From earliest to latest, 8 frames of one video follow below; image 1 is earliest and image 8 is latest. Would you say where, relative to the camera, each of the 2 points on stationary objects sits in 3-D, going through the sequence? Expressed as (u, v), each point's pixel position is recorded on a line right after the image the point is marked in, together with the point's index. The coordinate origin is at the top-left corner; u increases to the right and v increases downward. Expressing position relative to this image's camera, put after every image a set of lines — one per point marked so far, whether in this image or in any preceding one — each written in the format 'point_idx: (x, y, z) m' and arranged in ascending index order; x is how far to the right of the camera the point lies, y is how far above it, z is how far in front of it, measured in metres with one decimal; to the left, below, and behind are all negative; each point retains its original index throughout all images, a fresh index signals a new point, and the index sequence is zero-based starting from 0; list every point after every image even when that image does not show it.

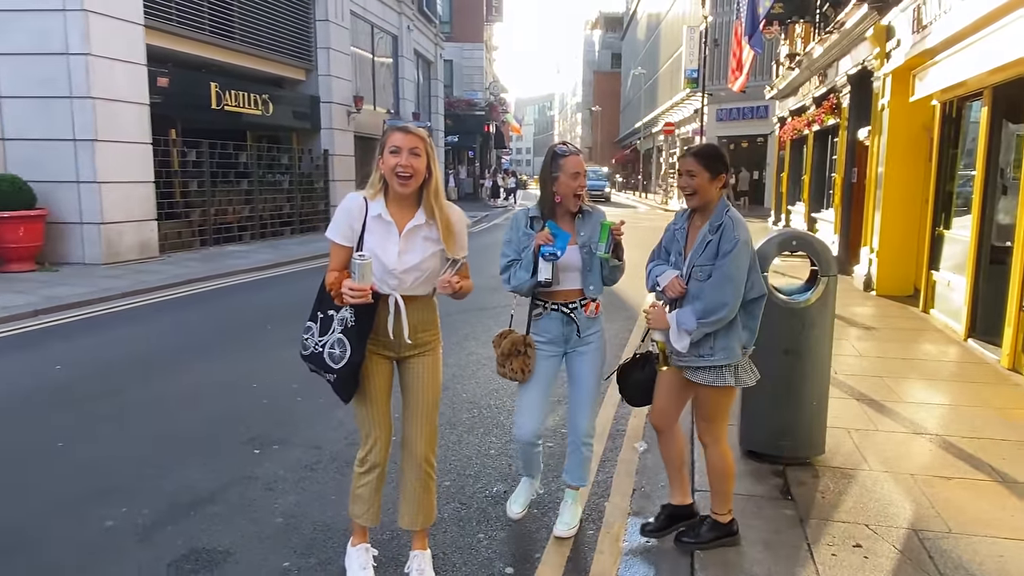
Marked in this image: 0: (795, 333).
0: (+1.9, -0.3, +3.6) m
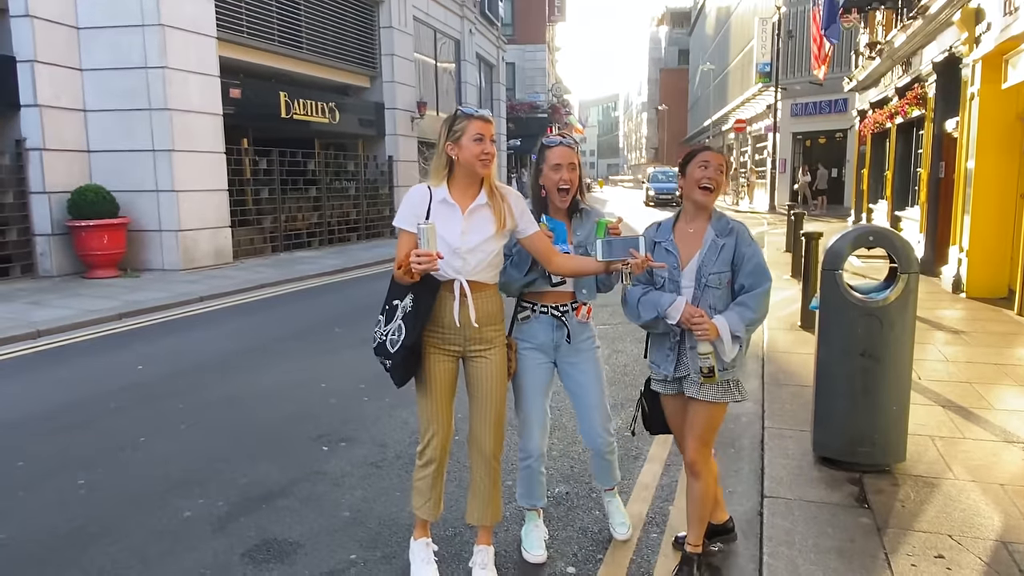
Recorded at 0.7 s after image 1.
0: (+2.4, -0.3, +3.4) m
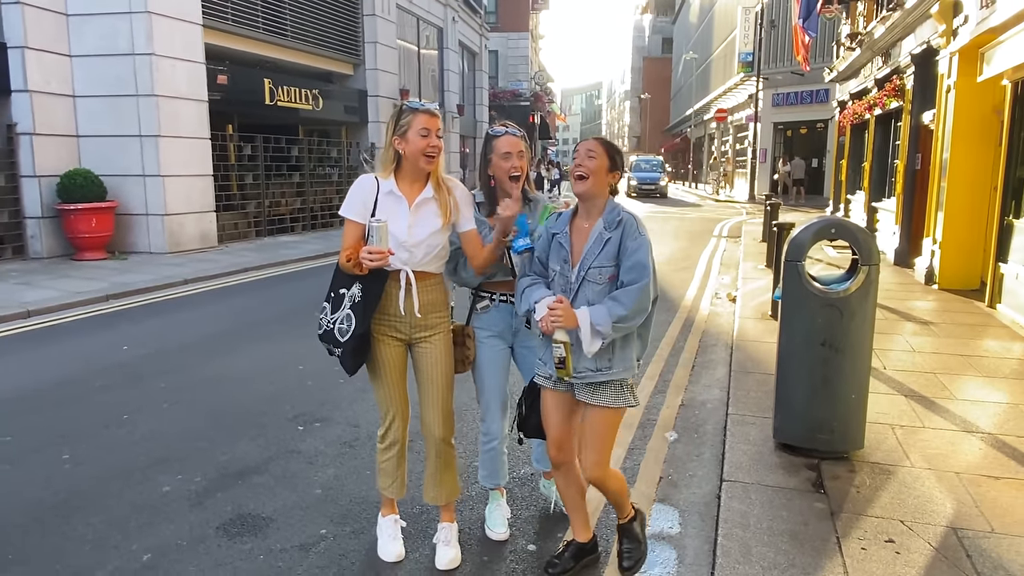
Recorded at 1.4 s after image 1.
0: (+2.2, -0.3, +3.5) m
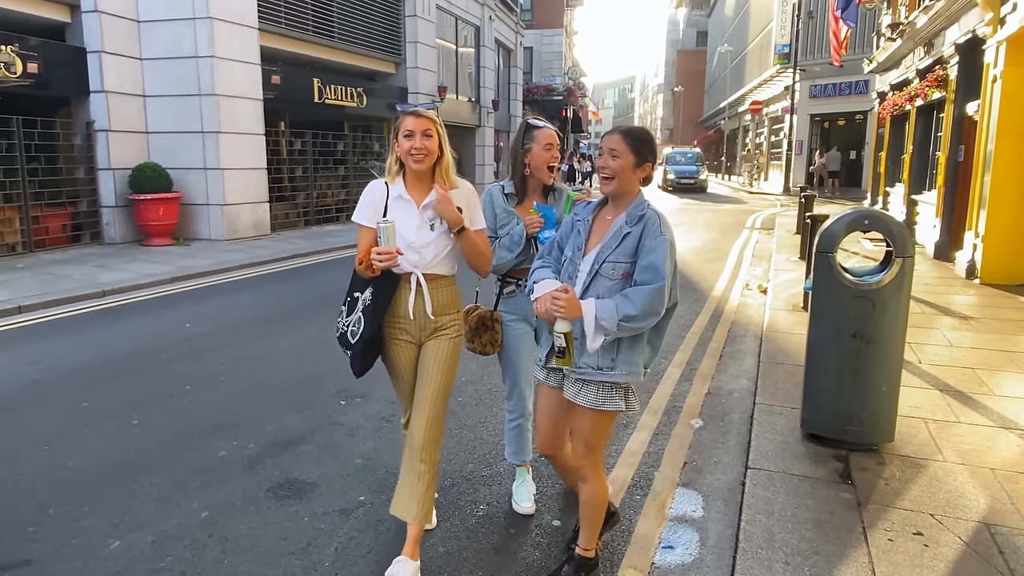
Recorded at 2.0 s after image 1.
0: (+2.4, -0.2, +3.5) m
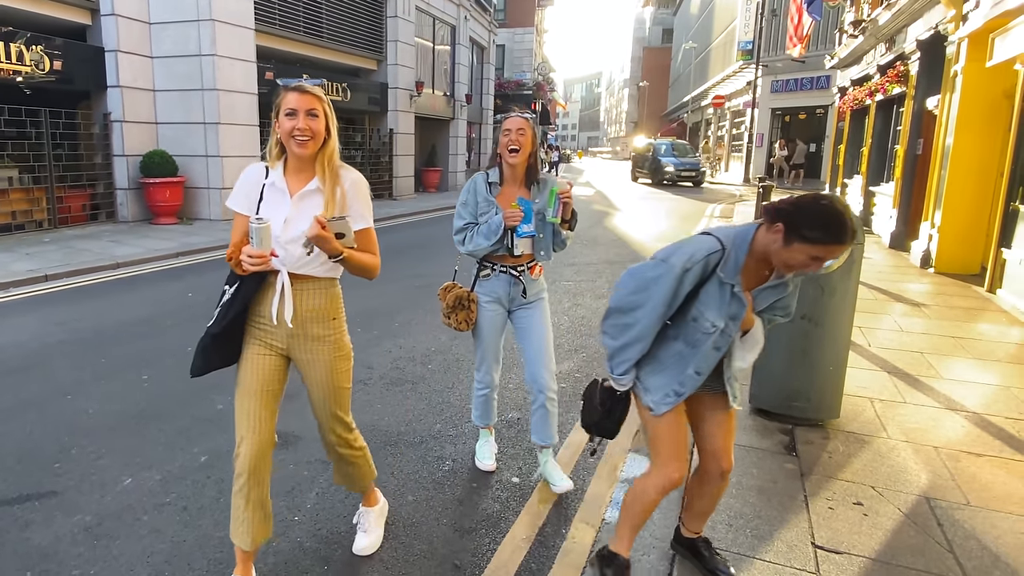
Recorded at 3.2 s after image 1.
0: (+2.2, -0.1, +3.7) m
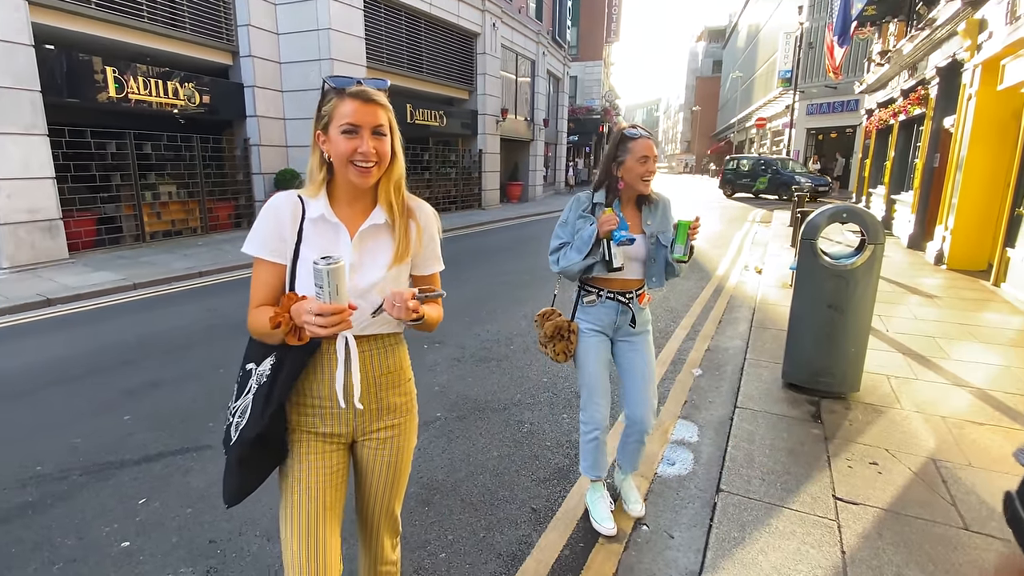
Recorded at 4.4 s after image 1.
0: (+2.8, 0.0, +4.4) m
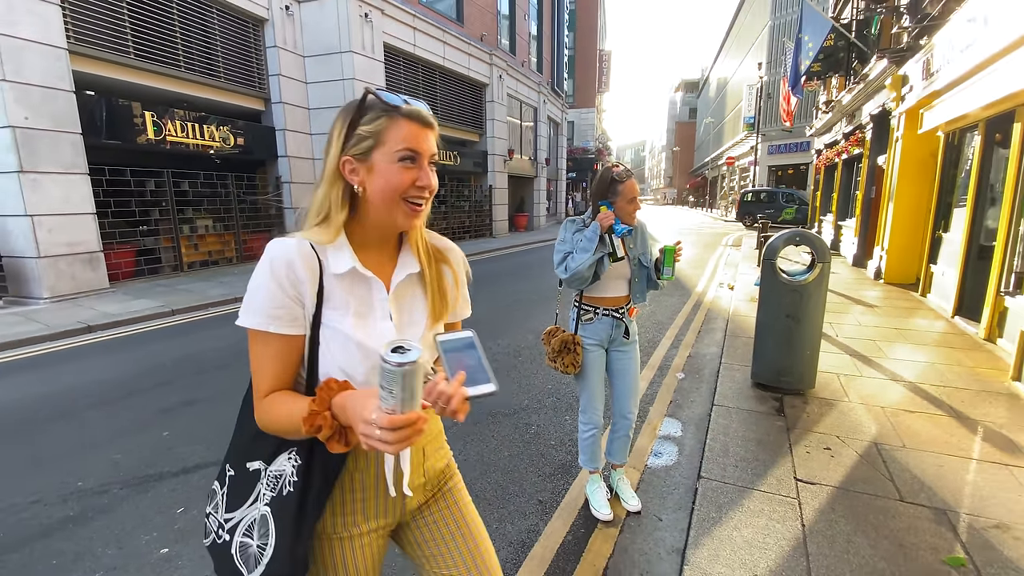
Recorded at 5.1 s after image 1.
0: (+2.9, -0.2, +5.2) m
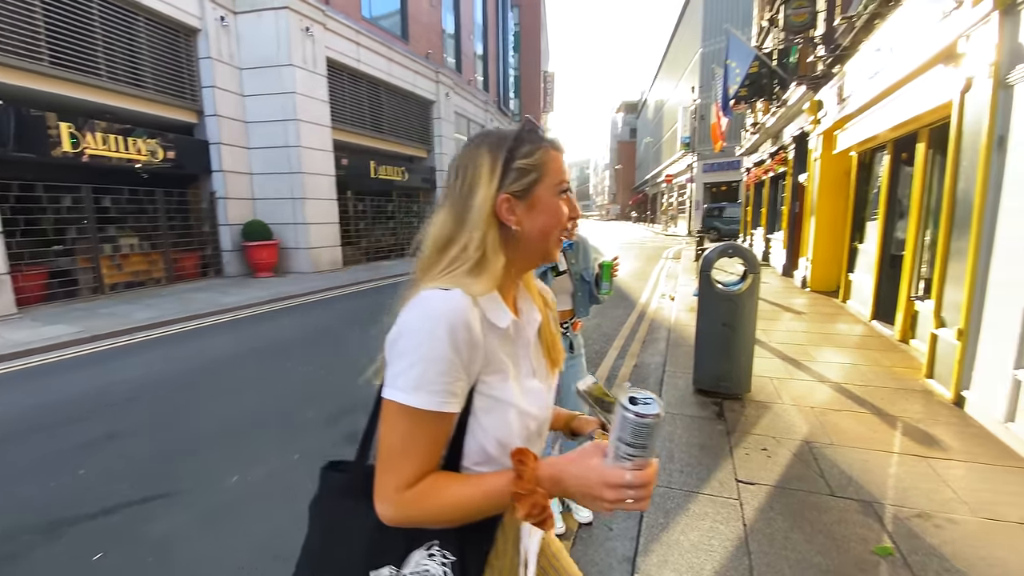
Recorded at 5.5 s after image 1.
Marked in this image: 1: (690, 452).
0: (+2.4, -0.3, +5.5) m
1: (+1.8, -1.6, +5.0) m
